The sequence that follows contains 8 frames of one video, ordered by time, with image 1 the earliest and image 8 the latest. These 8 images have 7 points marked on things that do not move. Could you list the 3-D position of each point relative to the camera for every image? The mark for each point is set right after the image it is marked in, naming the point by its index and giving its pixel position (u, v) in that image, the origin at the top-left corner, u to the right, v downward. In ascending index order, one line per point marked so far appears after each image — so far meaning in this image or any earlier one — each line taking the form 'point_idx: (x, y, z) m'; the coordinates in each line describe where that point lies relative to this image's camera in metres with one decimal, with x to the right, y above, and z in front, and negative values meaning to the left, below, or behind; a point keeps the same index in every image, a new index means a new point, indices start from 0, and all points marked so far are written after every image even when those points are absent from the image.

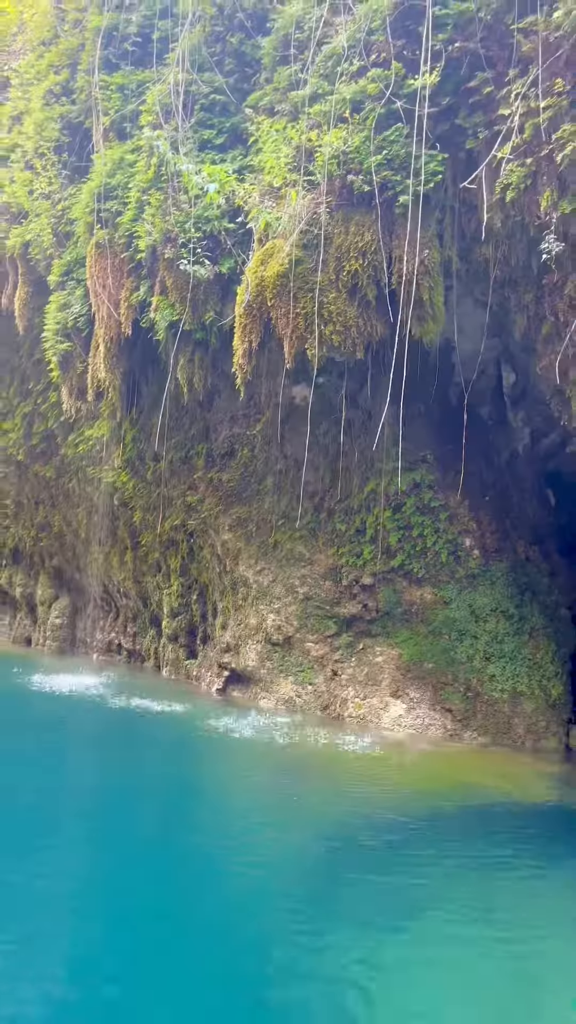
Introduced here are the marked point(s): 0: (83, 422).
0: (-4.2, +1.8, +16.6) m
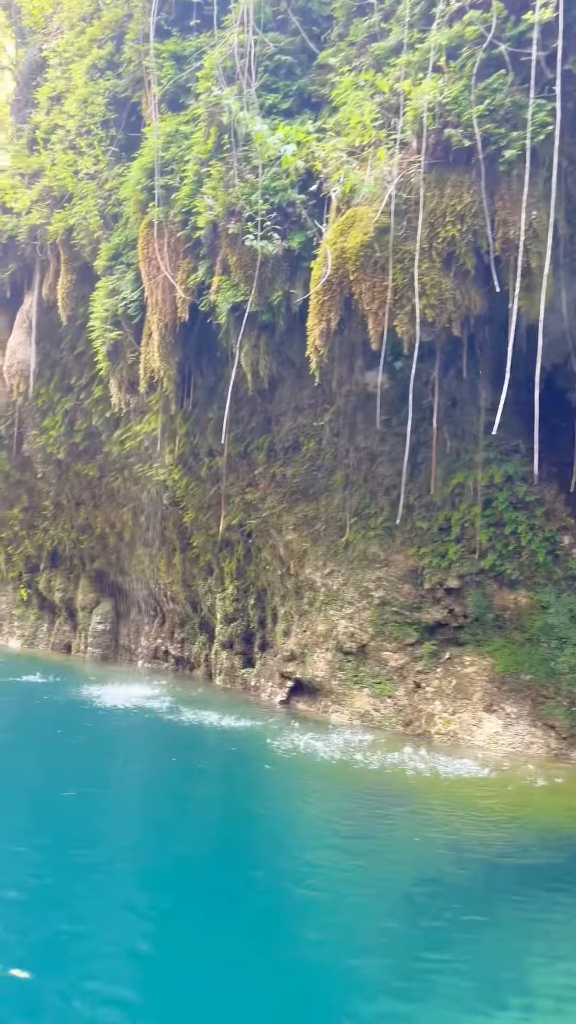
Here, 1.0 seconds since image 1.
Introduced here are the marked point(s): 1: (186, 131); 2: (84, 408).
0: (-3.1, +1.8, +15.7) m
1: (-1.5, +5.7, +12.1) m
2: (-4.3, +2.2, +17.1) m
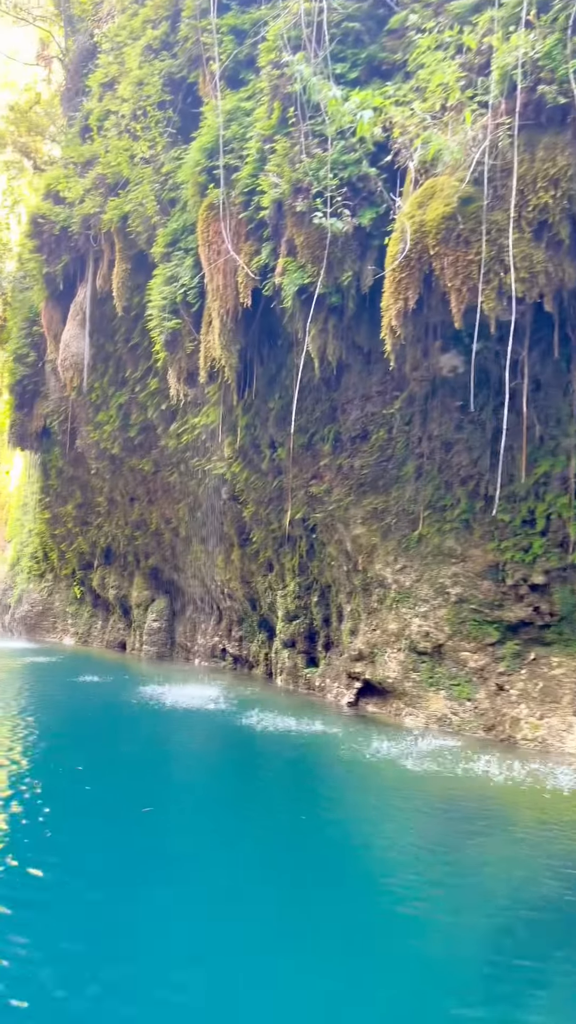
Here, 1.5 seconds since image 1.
0: (-1.9, +1.9, +15.3) m
1: (-0.6, +5.7, +11.5) m
2: (-3.1, +2.3, +16.8) m
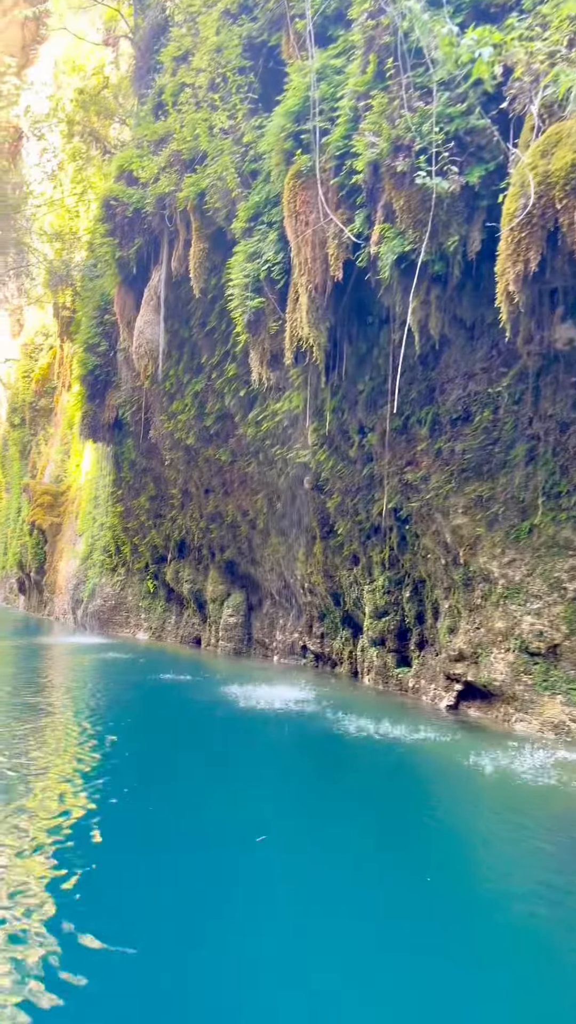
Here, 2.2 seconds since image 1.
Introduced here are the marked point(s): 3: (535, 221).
0: (-0.4, +2.1, +14.5) m
1: (+0.6, +5.9, +10.7) m
2: (-1.5, +2.5, +16.1) m
3: (+2.4, +2.9, +8.0) m
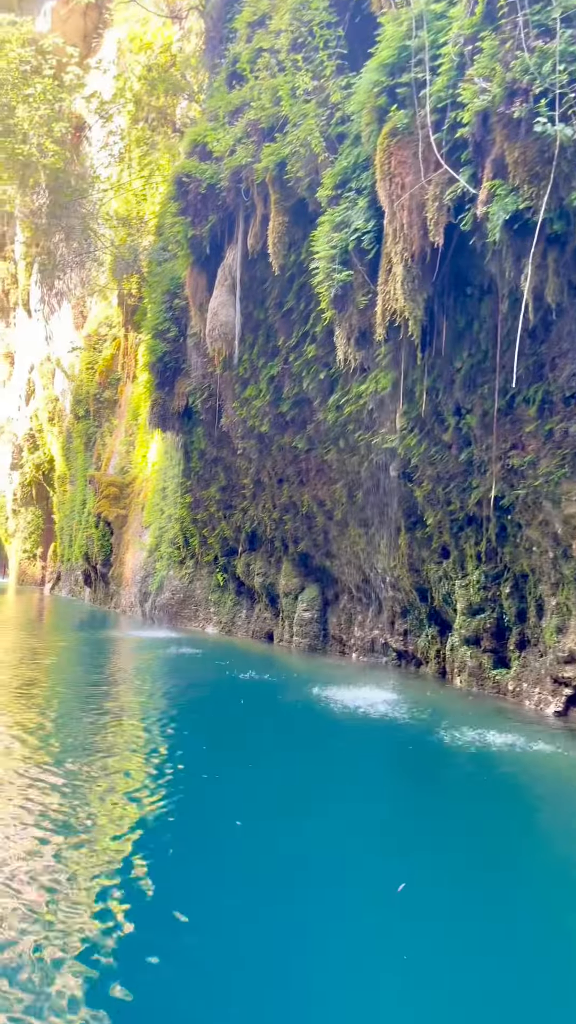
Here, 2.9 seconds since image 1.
0: (+1.0, +2.3, +13.7) m
1: (+1.8, +6.0, +9.7) m
2: (+0.1, +2.6, +15.3) m
3: (+3.4, +3.0, +6.9) m
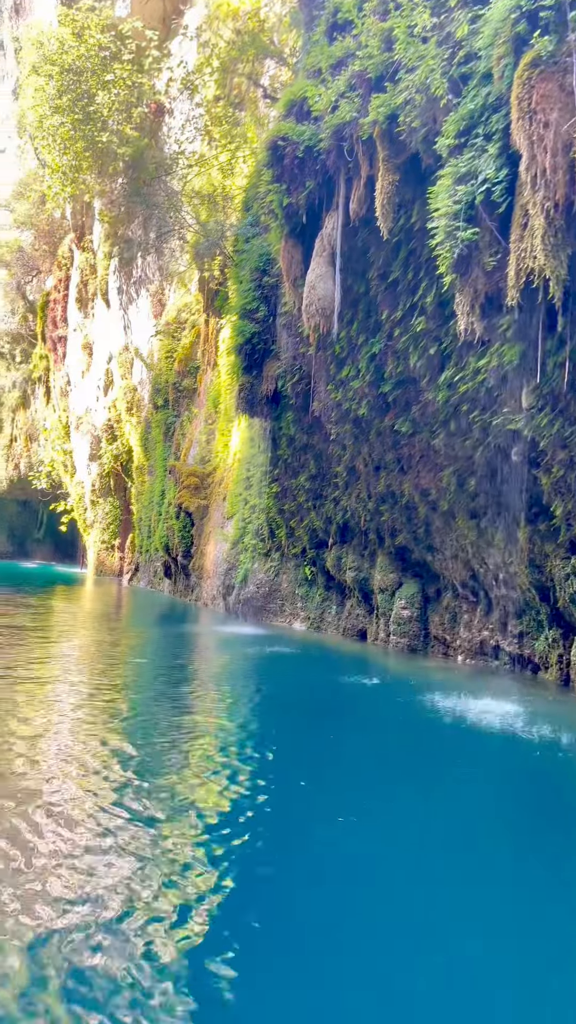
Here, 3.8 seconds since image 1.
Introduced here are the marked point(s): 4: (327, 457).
0: (+2.7, +2.4, +12.4) m
1: (+3.1, +6.1, +8.3) m
2: (+1.9, +2.8, +14.1) m
3: (+4.5, +3.1, +5.4) m
4: (+0.9, +1.2, +18.3) m
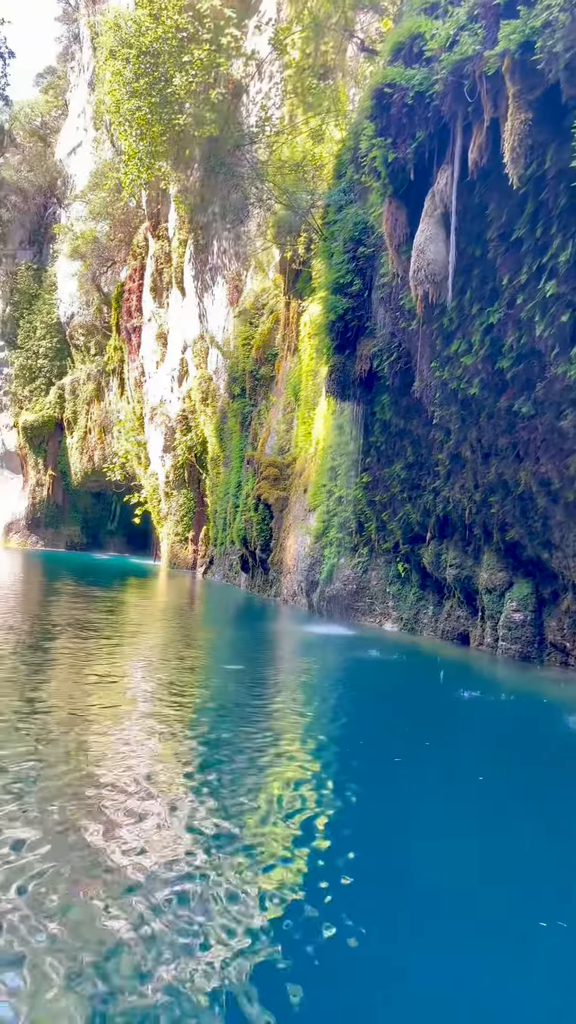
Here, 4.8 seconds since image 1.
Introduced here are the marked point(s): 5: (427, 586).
0: (+4.2, +2.5, +10.6) m
1: (+4.3, +6.2, +6.6) m
2: (+3.5, +3.0, +12.4) m
3: (+5.4, +3.1, +3.6) m
4: (+2.9, +1.4, +16.7) m
5: (+3.1, -1.6, +18.0) m
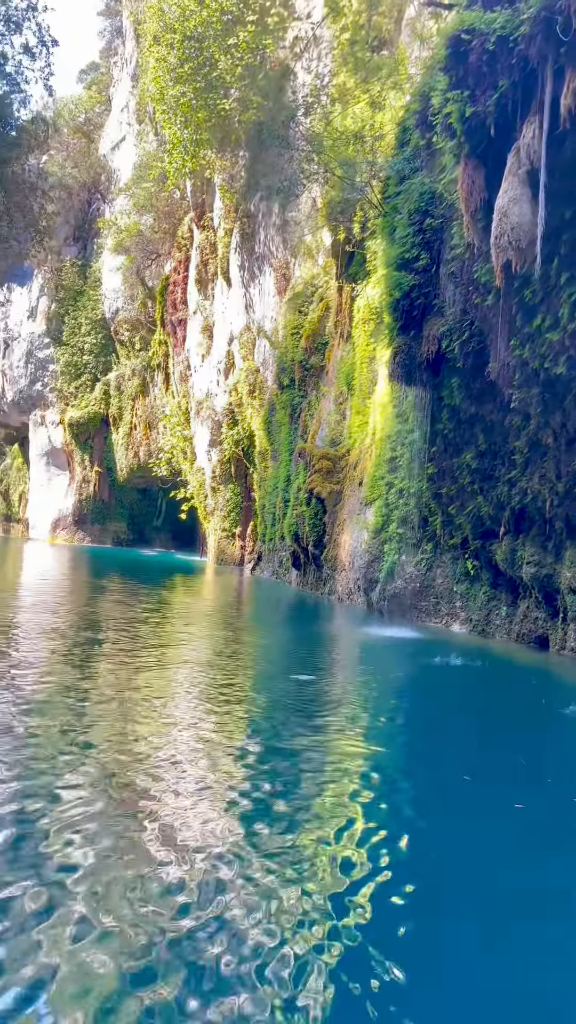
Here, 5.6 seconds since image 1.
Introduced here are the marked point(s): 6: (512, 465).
0: (+5.0, +2.6, +9.3) m
1: (+4.9, +6.3, +5.1) m
2: (+4.5, +3.1, +11.0) m
3: (+5.9, +3.2, +2.1) m
4: (+4.0, +1.5, +15.4) m
5: (+4.4, -1.5, +16.7) m
6: (+4.2, +0.9, +15.4) m
